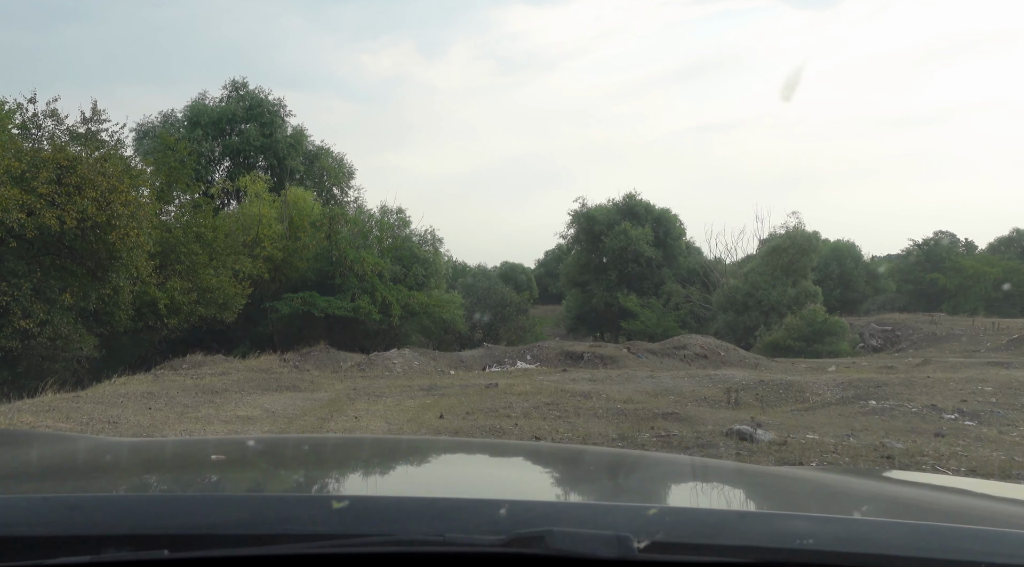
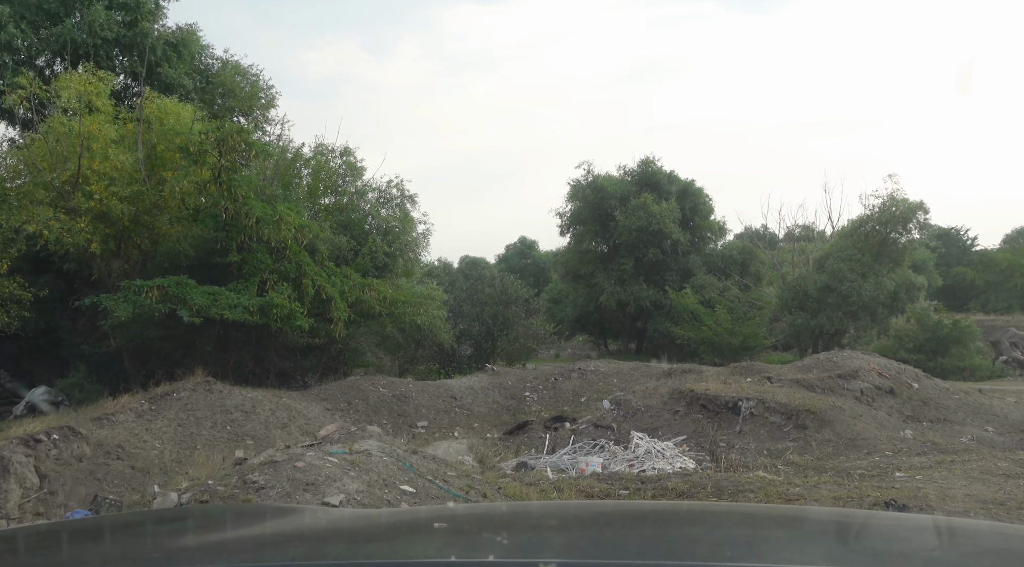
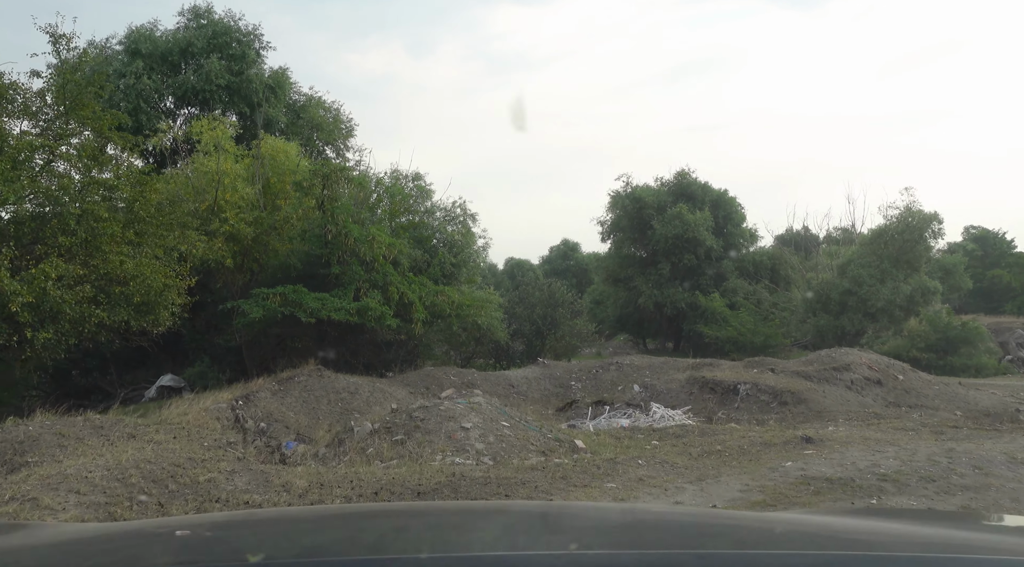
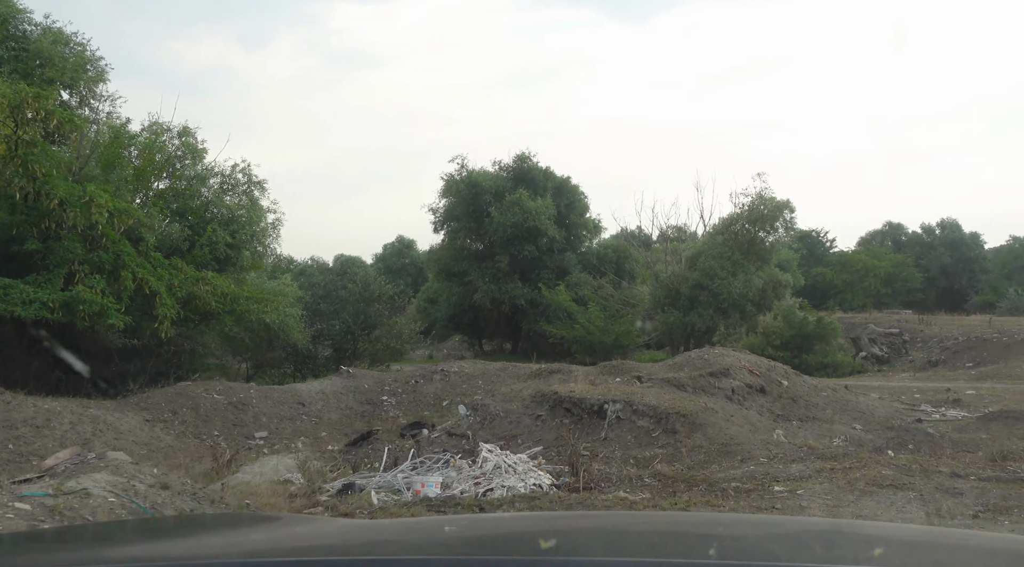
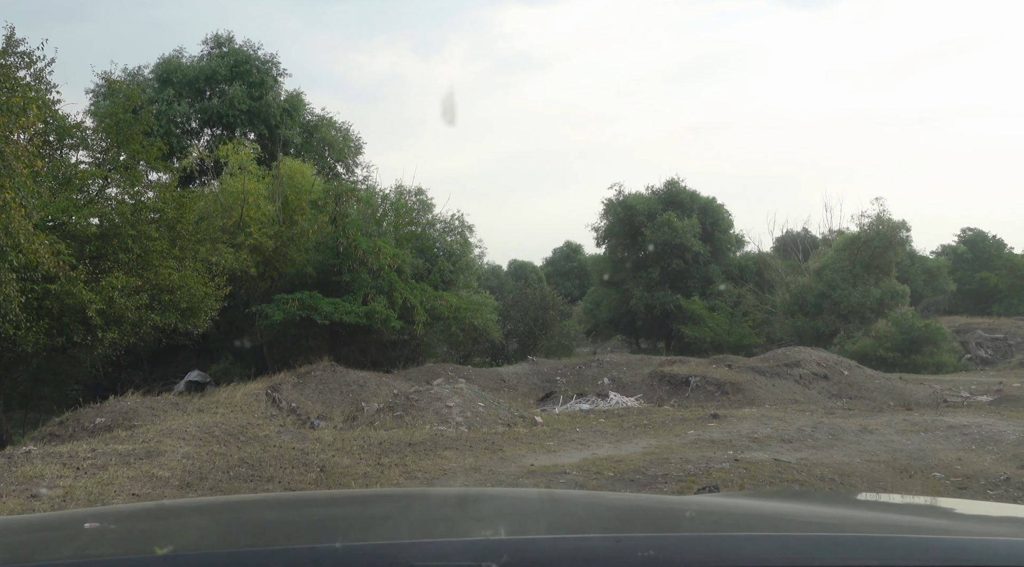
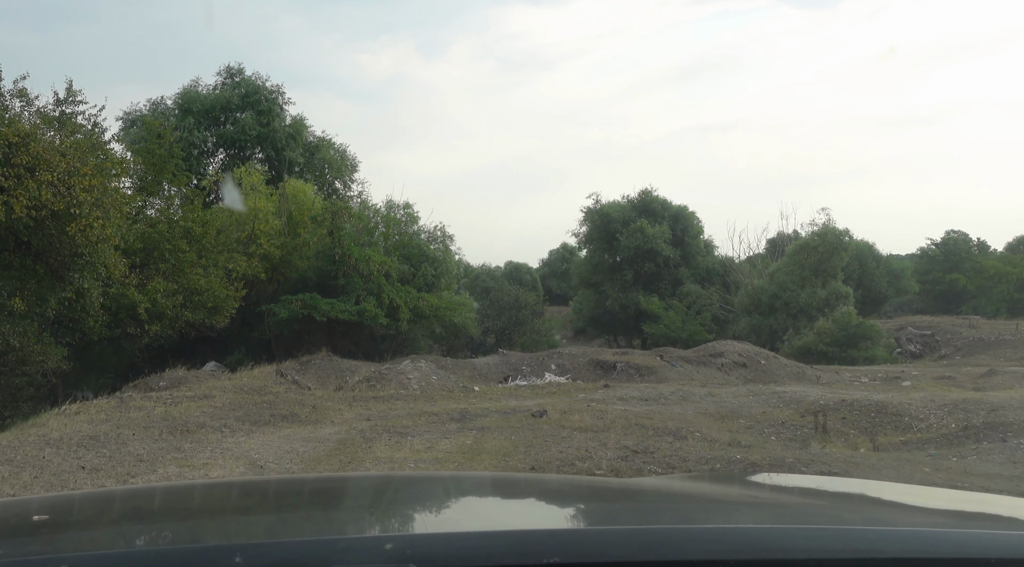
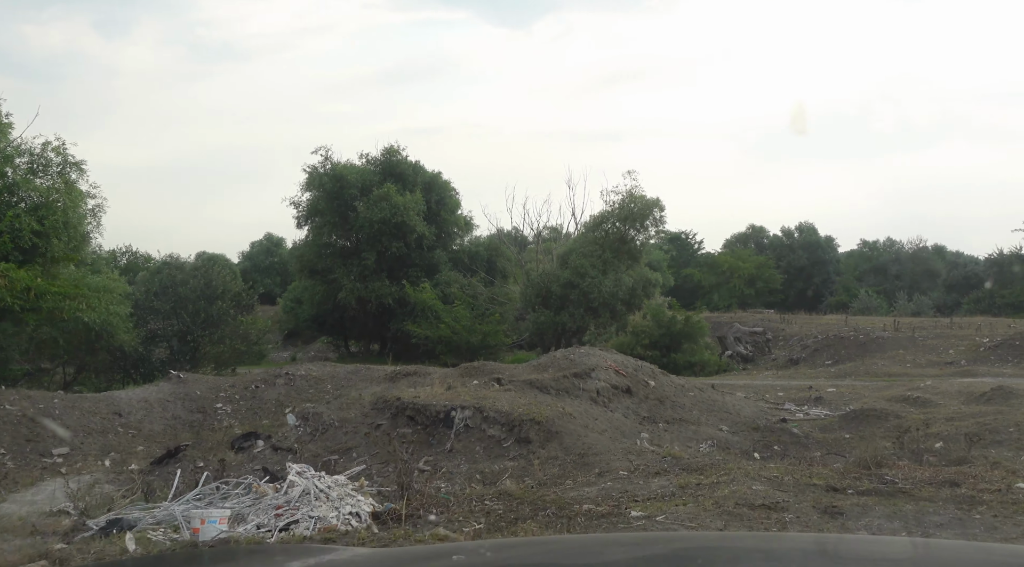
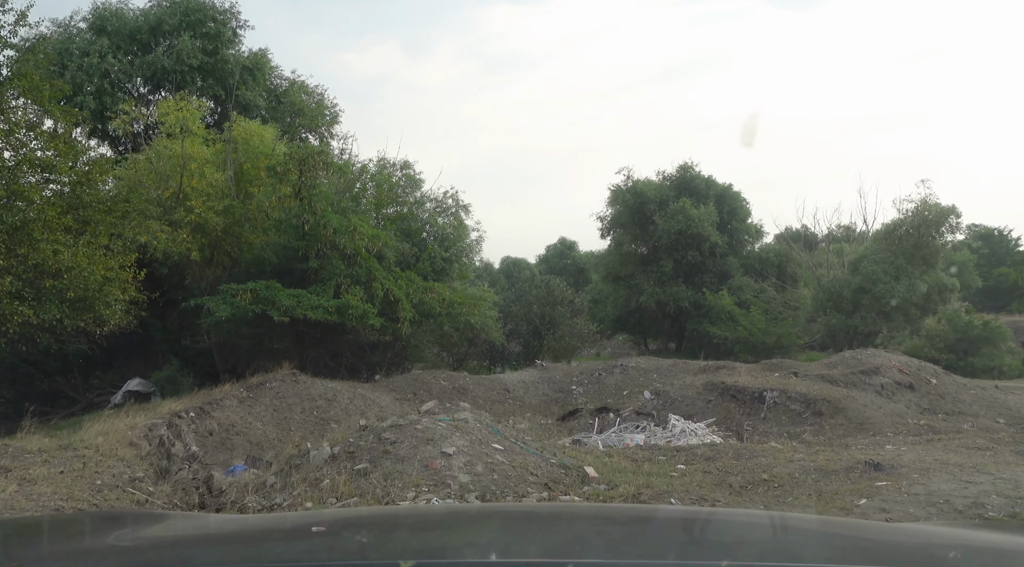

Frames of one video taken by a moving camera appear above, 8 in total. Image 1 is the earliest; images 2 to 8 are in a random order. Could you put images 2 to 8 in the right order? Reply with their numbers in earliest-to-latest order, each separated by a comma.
6, 5, 3, 8, 2, 4, 7
